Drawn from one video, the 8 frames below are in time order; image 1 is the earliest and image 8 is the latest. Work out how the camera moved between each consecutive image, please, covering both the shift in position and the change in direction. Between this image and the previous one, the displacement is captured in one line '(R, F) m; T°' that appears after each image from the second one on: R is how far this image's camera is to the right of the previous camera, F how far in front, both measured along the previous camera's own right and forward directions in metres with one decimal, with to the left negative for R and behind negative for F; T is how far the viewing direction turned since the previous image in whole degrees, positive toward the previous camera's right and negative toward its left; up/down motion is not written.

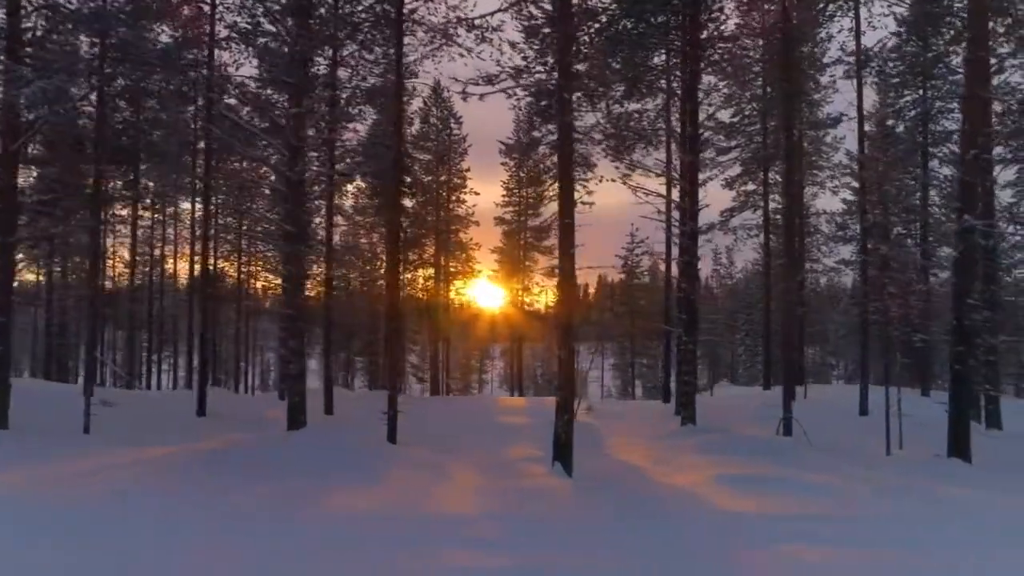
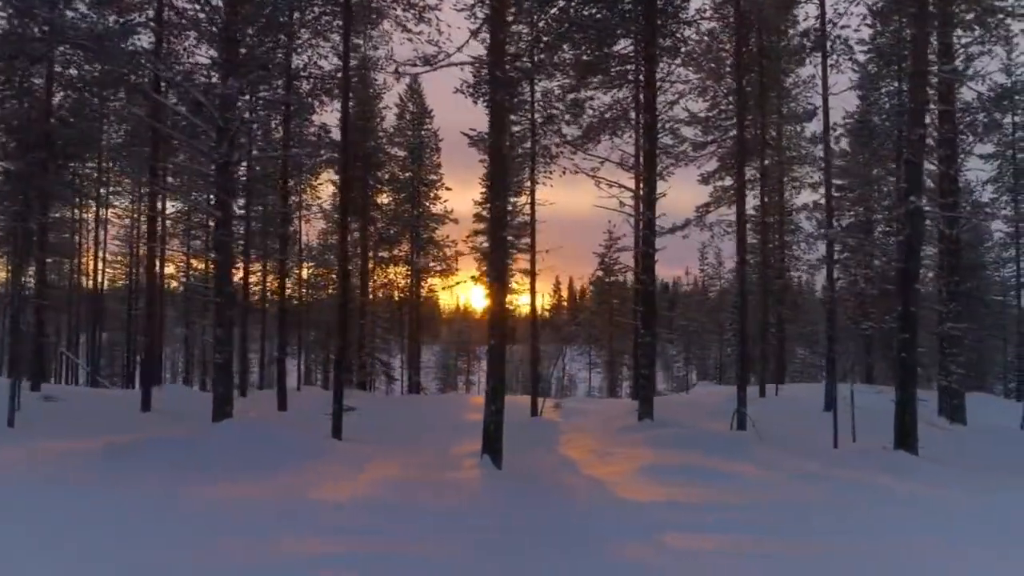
(+0.4, +0.2) m; 0°
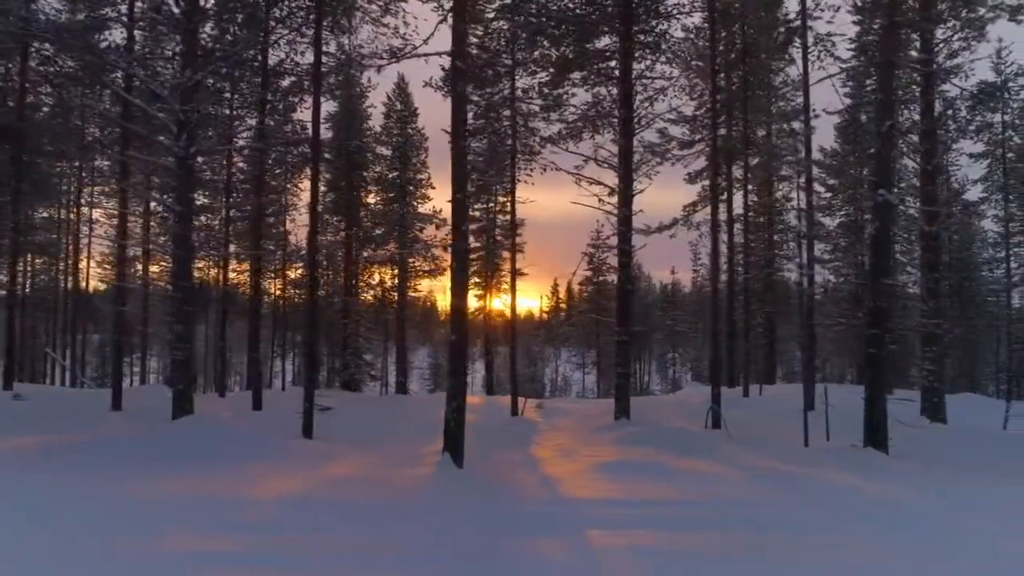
(+0.3, +0.1) m; 0°
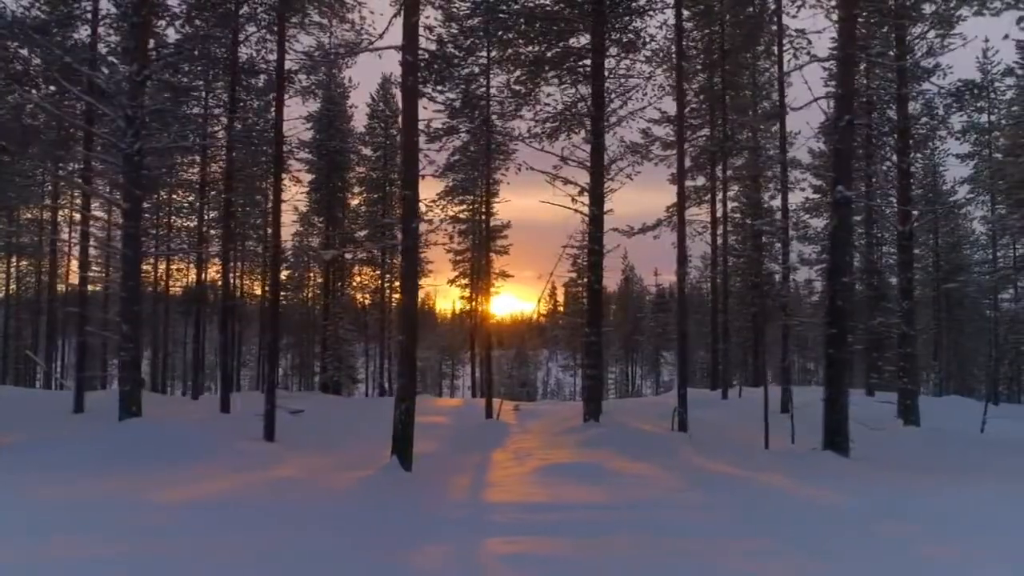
(+0.3, +0.1) m; 0°
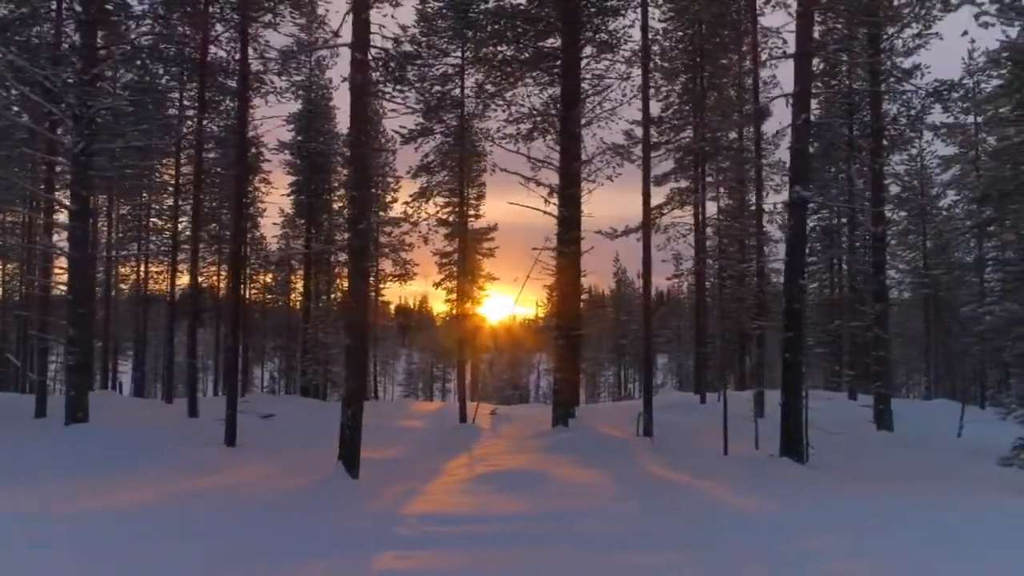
(+0.3, +0.1) m; 0°
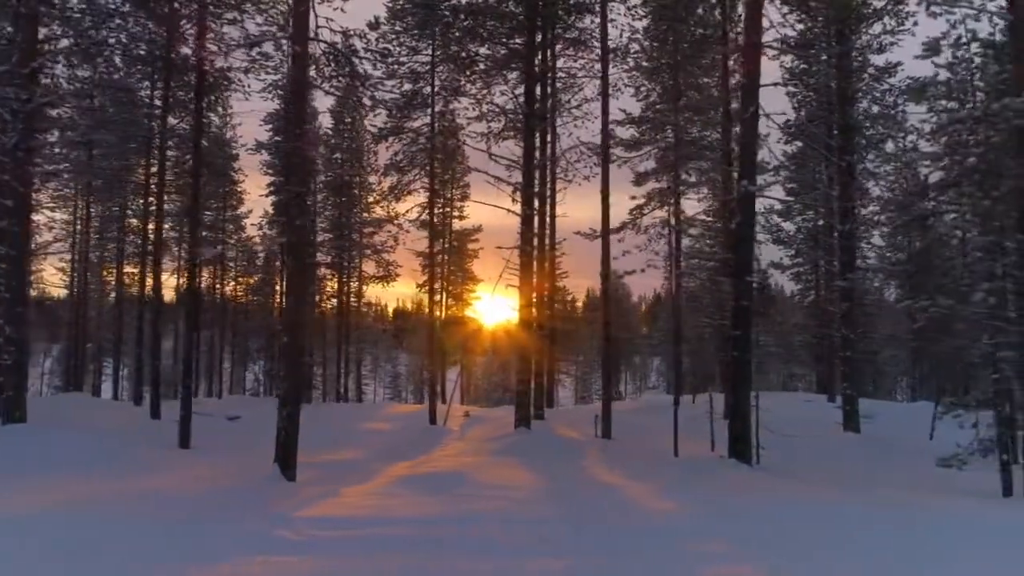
(+0.4, +0.1) m; 0°
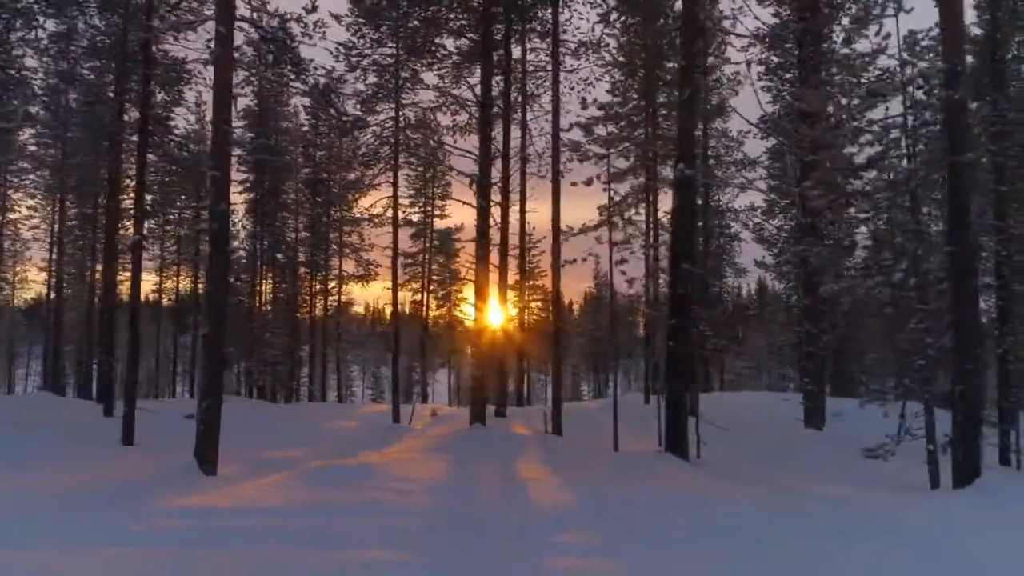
(+0.4, +0.2) m; 0°
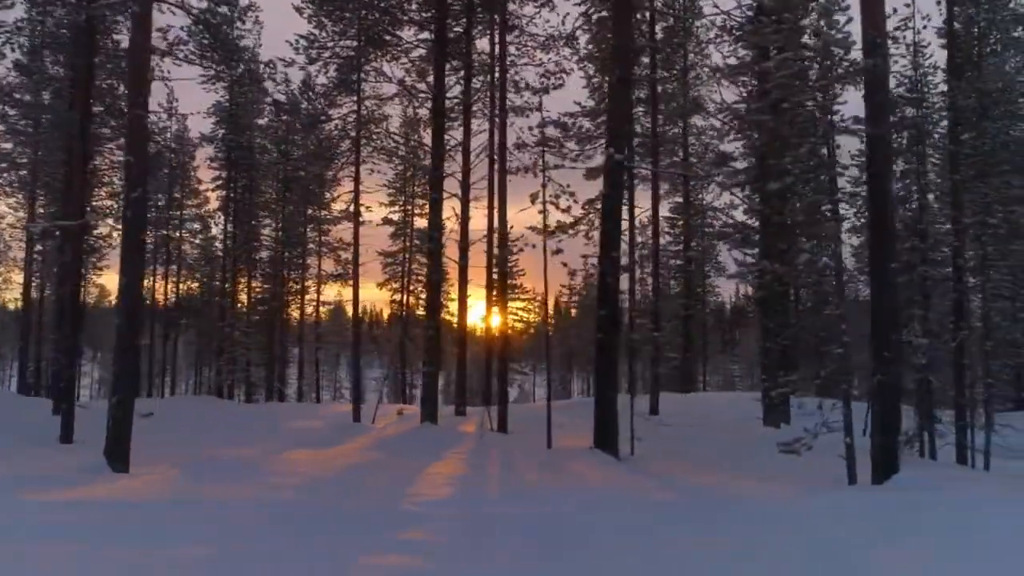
(+0.4, +0.2) m; 0°
